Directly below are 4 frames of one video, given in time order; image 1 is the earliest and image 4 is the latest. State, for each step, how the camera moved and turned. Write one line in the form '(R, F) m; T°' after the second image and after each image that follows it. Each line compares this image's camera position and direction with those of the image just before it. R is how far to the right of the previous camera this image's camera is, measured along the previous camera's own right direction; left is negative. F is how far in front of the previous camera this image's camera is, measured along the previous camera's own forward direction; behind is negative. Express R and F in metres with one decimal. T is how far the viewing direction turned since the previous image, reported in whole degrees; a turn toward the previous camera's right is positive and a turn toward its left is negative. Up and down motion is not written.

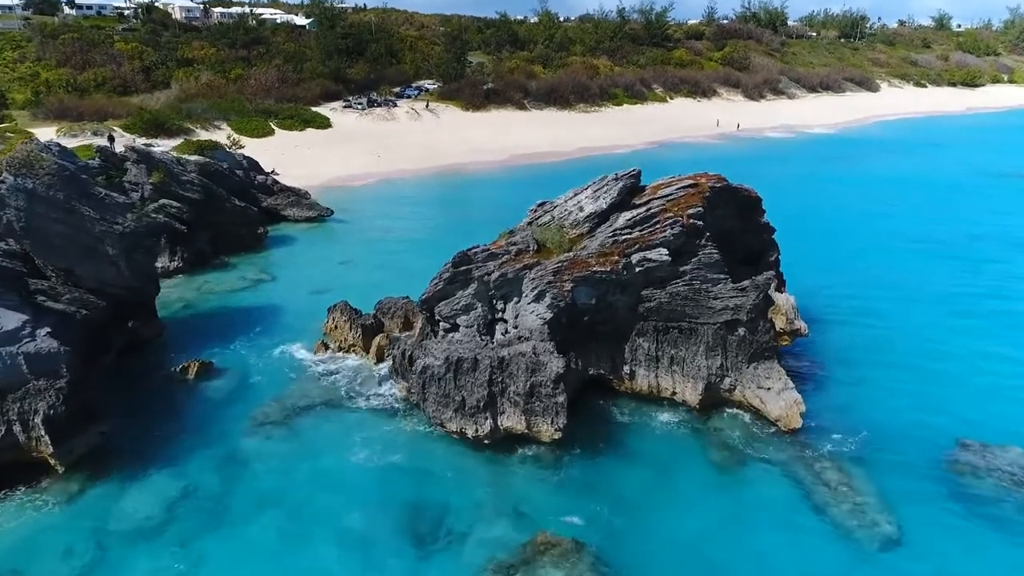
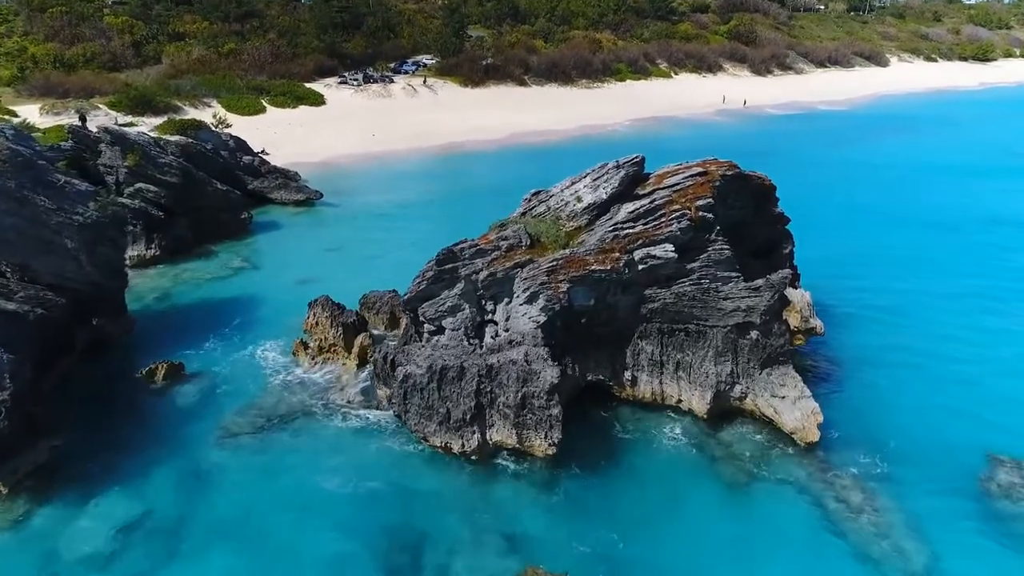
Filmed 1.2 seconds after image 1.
(+0.3, +1.5) m; 0°
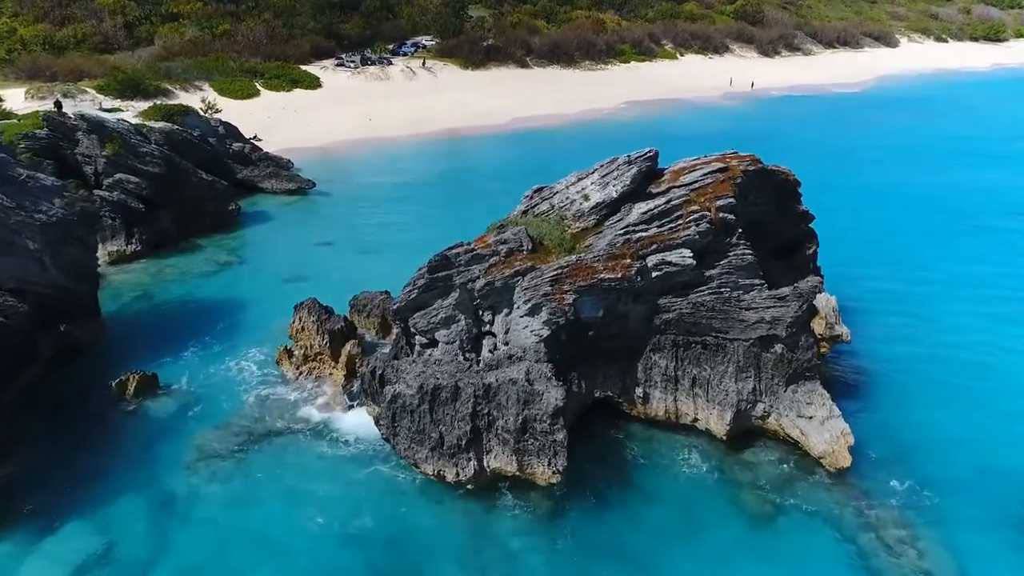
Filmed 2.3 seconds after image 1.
(0.0, +1.5) m; 0°
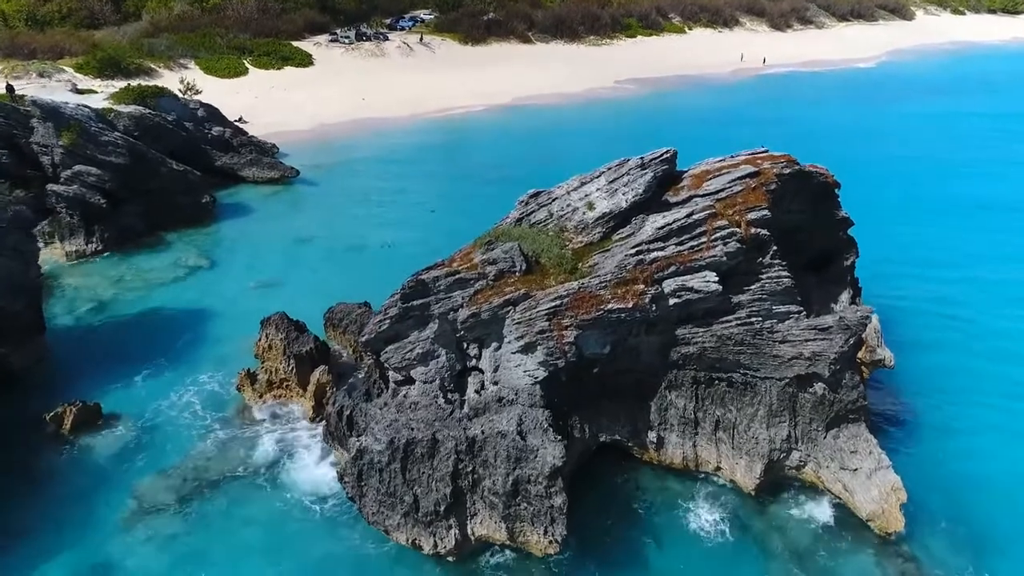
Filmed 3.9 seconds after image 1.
(+0.2, +2.3) m; 0°
